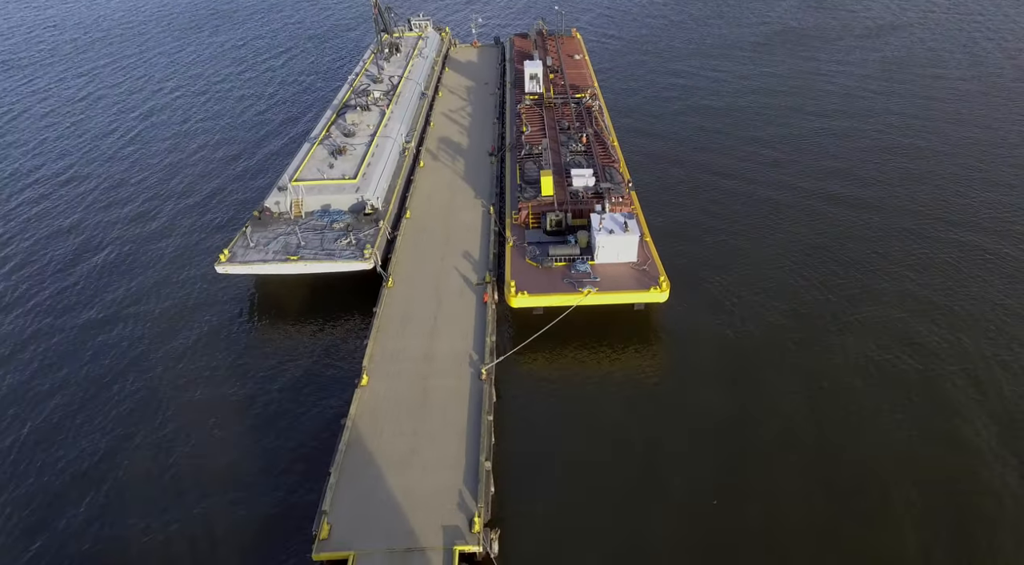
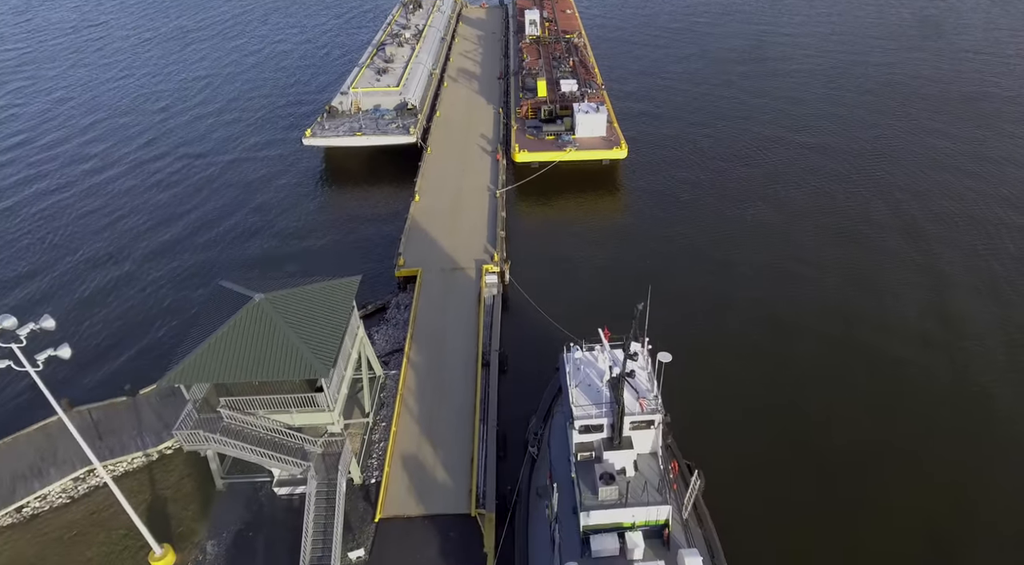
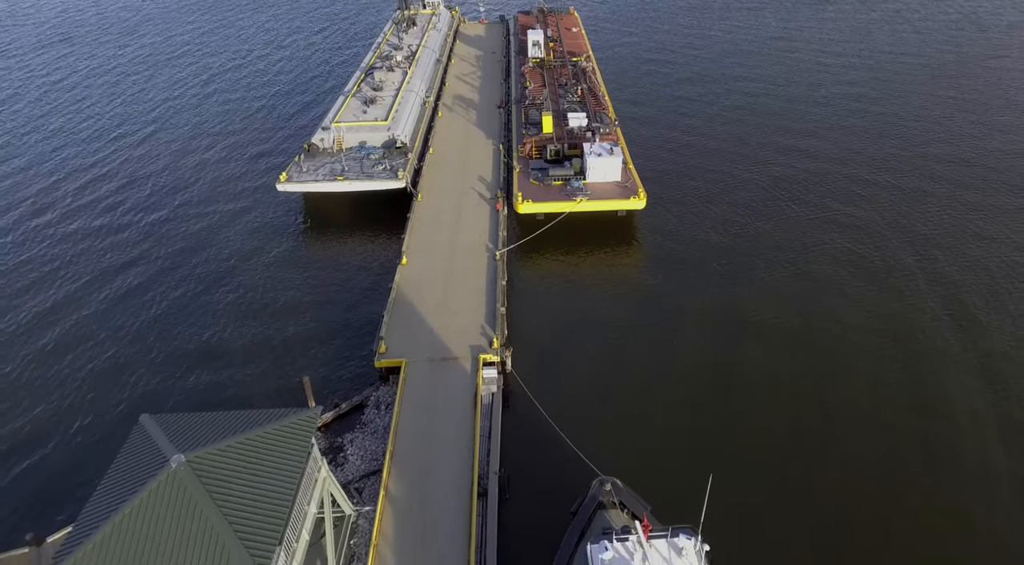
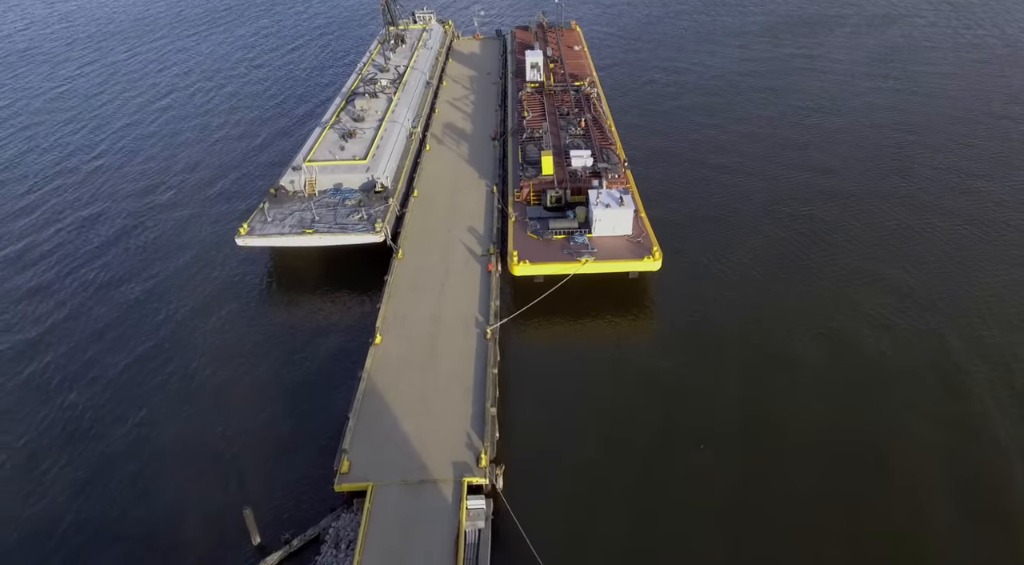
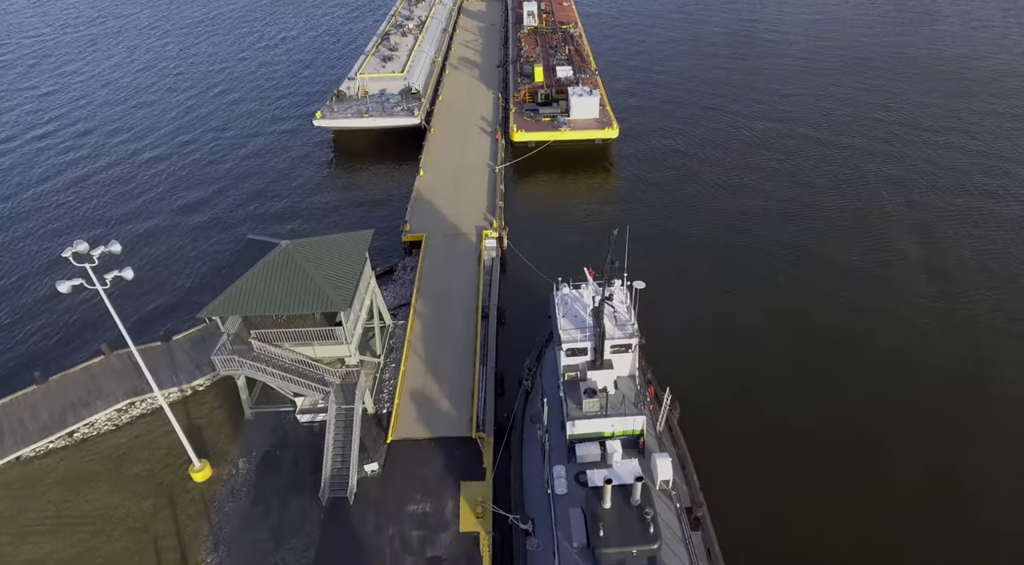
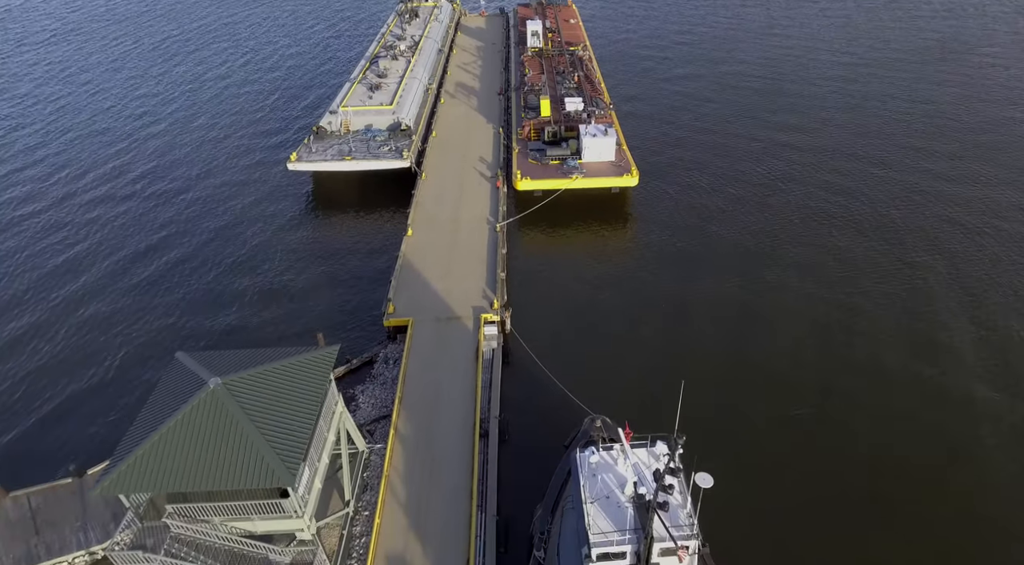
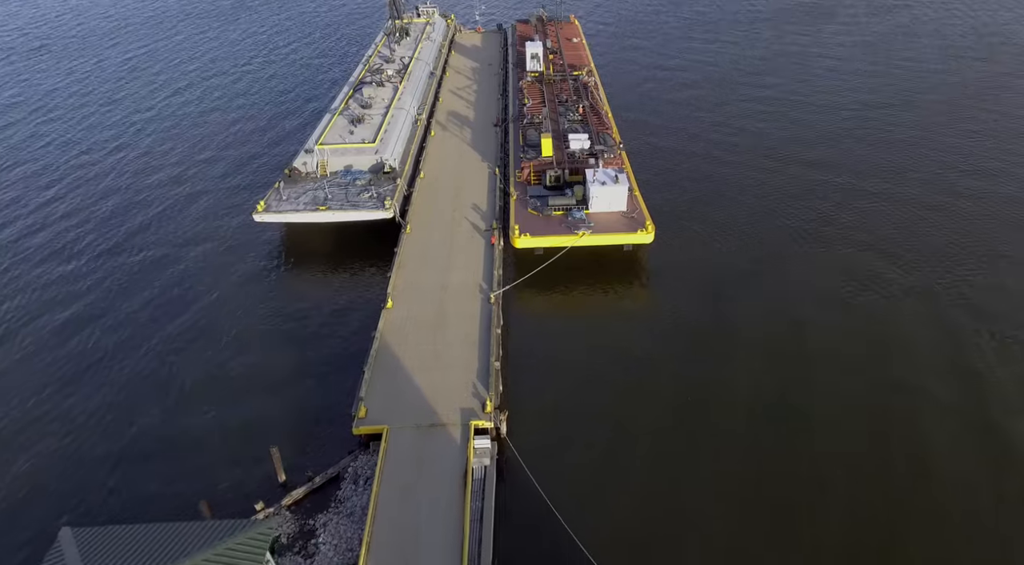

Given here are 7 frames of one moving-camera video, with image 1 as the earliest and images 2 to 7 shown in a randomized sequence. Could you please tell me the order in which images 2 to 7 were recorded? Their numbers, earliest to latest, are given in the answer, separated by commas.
4, 7, 3, 6, 2, 5
